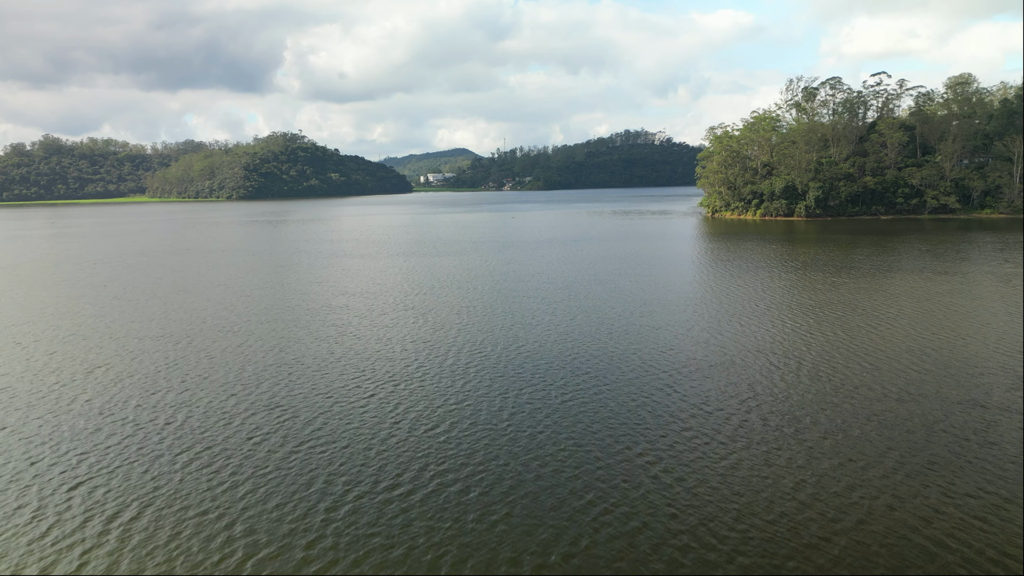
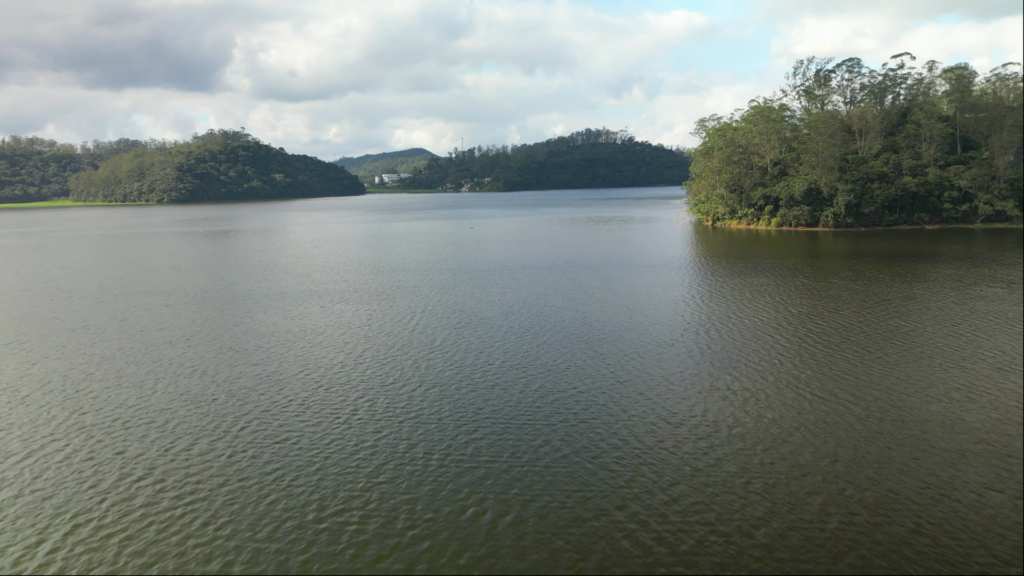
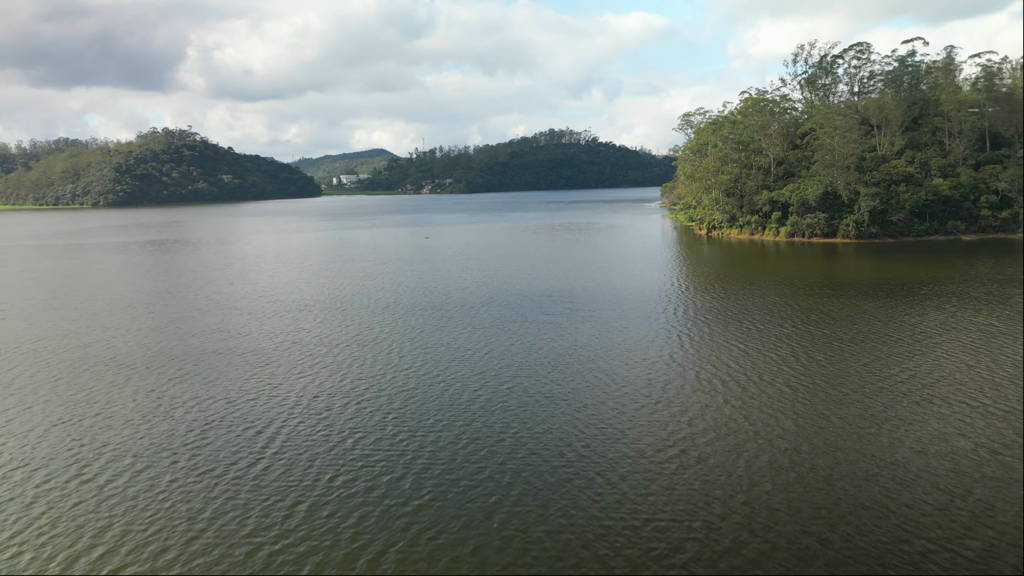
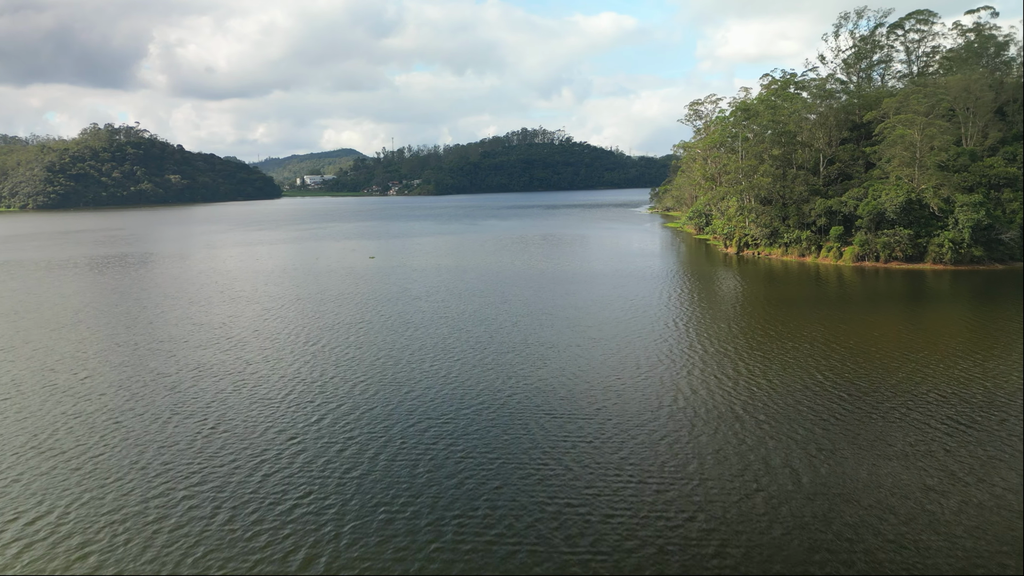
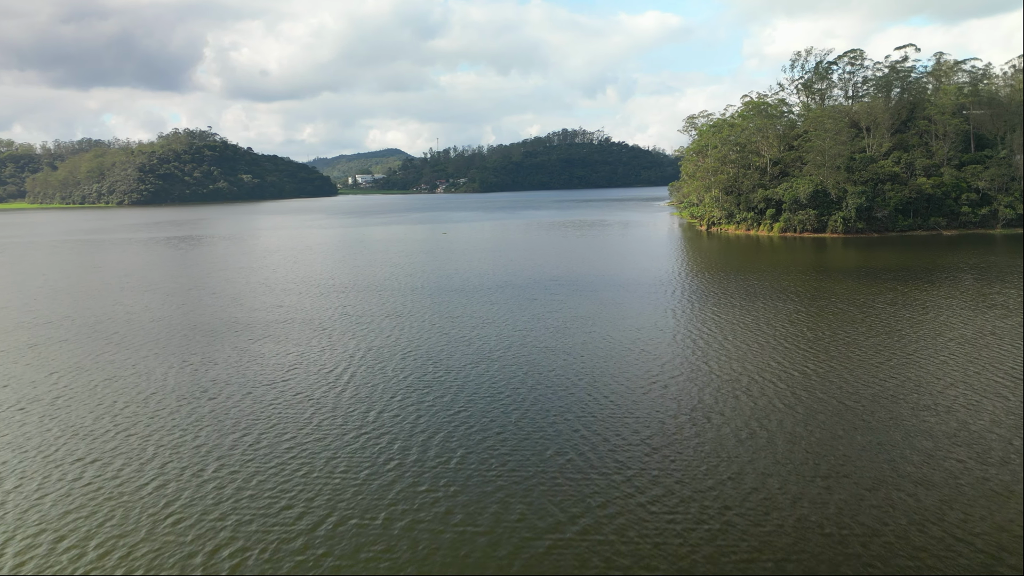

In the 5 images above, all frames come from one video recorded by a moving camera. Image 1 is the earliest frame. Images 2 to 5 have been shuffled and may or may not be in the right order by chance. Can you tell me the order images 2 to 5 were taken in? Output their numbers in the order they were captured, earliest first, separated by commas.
2, 5, 3, 4
